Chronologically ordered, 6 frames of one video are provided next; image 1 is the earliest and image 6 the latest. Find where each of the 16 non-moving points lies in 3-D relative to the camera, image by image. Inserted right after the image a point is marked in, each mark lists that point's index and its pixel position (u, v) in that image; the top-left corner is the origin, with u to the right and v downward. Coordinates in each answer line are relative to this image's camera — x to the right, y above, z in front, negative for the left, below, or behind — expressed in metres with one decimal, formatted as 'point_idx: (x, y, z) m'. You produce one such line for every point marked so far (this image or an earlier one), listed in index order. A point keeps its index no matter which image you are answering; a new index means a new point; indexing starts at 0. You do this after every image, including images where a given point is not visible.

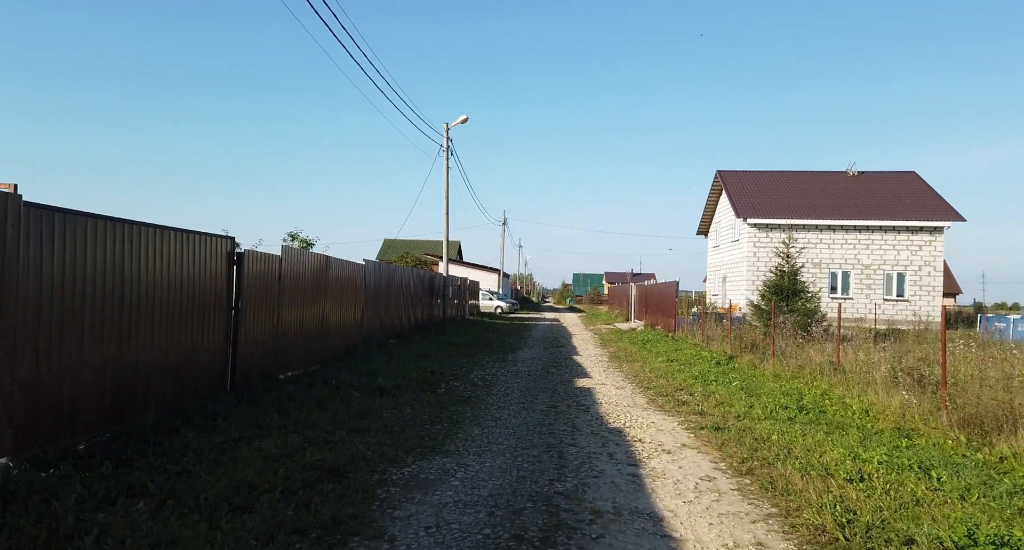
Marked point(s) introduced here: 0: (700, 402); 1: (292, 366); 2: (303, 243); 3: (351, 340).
0: (+2.4, -1.6, +8.2) m
1: (-2.9, -1.2, +8.4) m
2: (-4.3, +0.7, +13.1) m
3: (-2.9, -1.2, +11.3) m
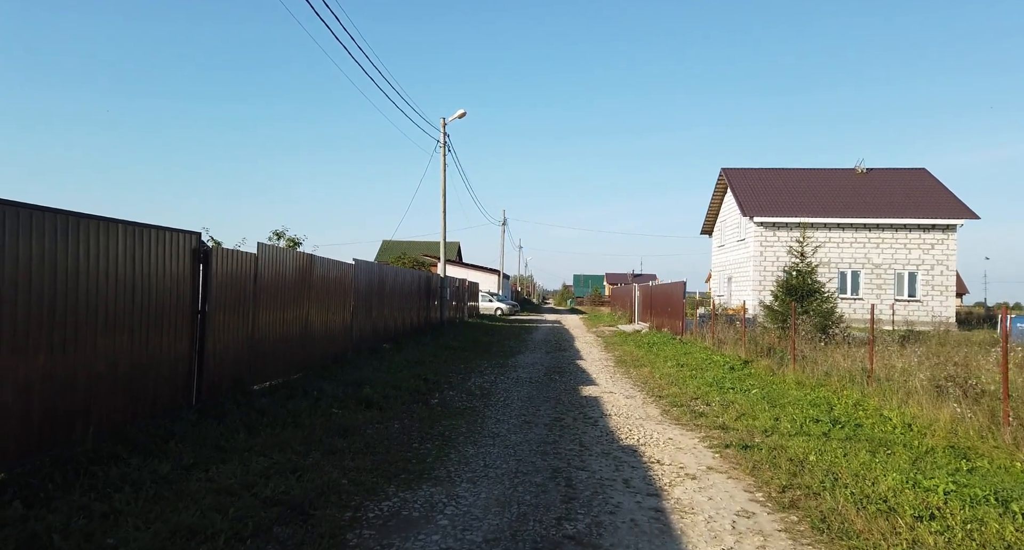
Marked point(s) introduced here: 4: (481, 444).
0: (+2.4, -1.6, +7.4) m
1: (-2.9, -1.2, +7.7) m
2: (-4.3, +0.6, +12.4) m
3: (-2.9, -1.2, +10.5) m
4: (-0.3, -1.6, +5.9) m
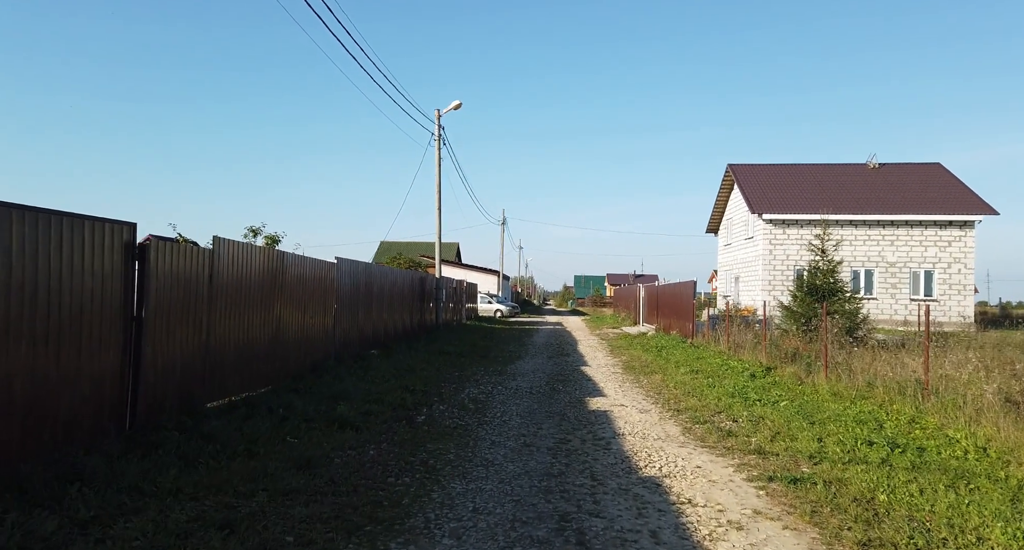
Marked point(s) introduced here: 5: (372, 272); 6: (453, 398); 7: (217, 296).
0: (+2.4, -1.6, +6.3) m
1: (-3.0, -1.2, +6.6) m
2: (-4.3, +0.6, +11.3) m
3: (-2.9, -1.2, +9.5) m
4: (-0.3, -1.5, +4.9) m
5: (-2.9, 0.0, +13.1) m
6: (-0.8, -1.6, +8.5) m
7: (-3.0, -0.2, +6.5) m
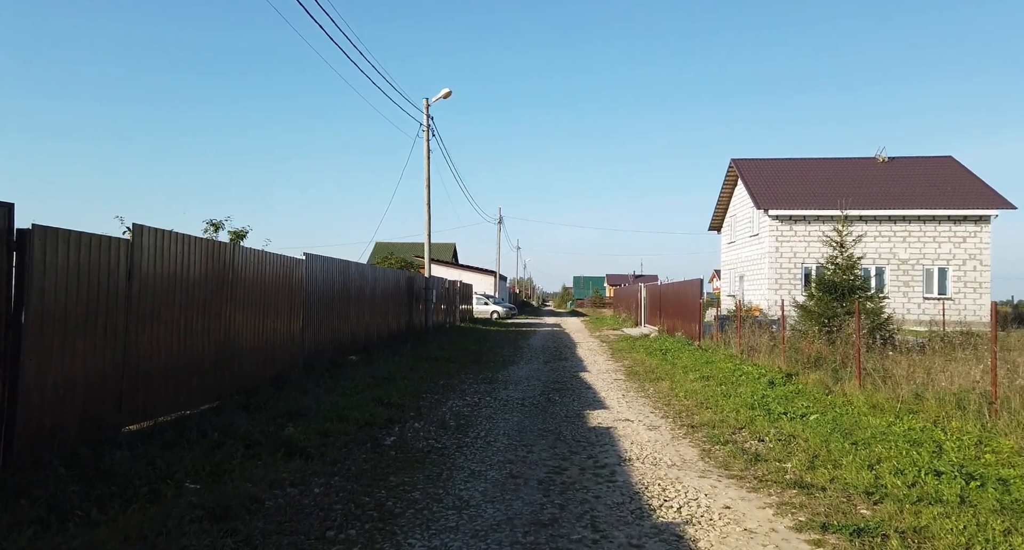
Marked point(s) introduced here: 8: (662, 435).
0: (+2.2, -1.5, +5.3) m
1: (-3.1, -1.2, +5.5) m
2: (-4.5, +0.6, +10.2) m
3: (-3.0, -1.1, +8.4) m
4: (-0.4, -1.5, +3.8) m
5: (-3.0, +0.1, +12.0) m
6: (-0.9, -1.6, +7.4) m
7: (-3.1, -0.2, +5.4) m
8: (+1.5, -1.6, +6.3) m
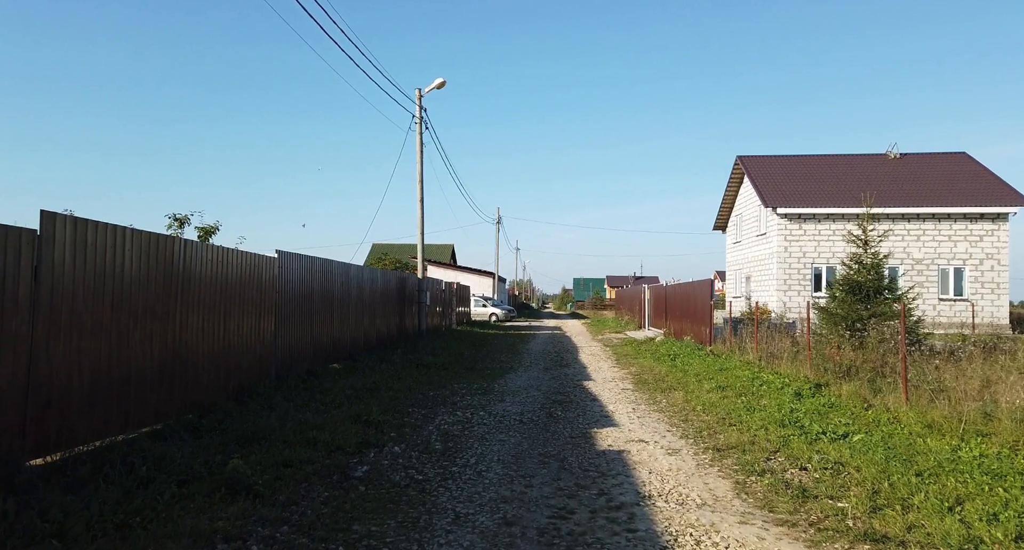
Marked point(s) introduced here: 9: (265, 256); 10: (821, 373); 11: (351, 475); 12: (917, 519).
0: (+2.2, -1.5, +4.3) m
1: (-3.1, -1.2, +4.6) m
2: (-4.5, +0.6, +9.3) m
3: (-3.1, -1.1, +7.4) m
4: (-0.5, -1.5, +2.8) m
5: (-3.1, +0.1, +11.0) m
6: (-1.0, -1.6, +6.5) m
7: (-3.2, -0.2, +4.5) m
8: (+1.4, -1.6, +5.4) m
9: (-3.1, +0.2, +8.1) m
10: (+4.3, -1.4, +8.9) m
11: (-1.2, -1.5, +4.9) m
12: (+2.5, -1.5, +3.9) m
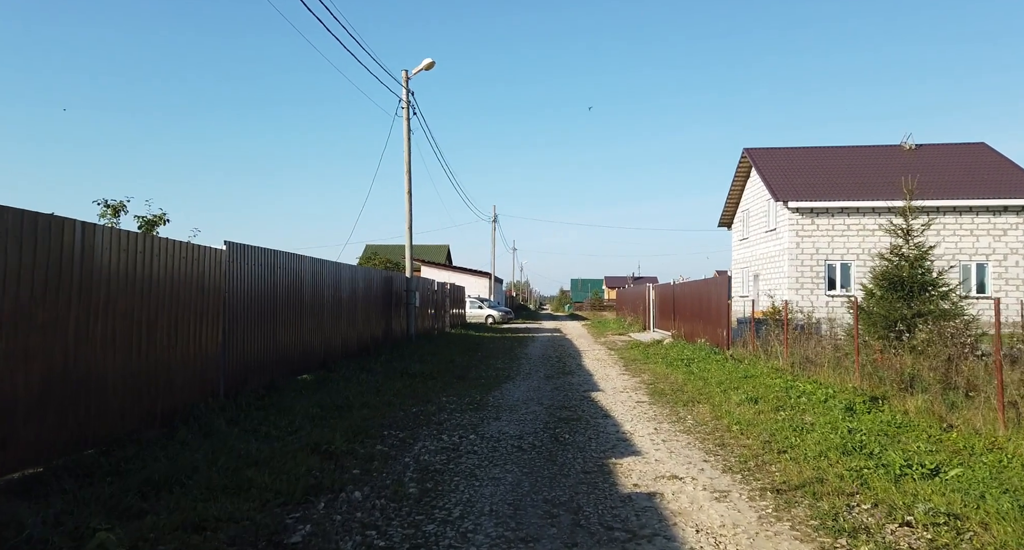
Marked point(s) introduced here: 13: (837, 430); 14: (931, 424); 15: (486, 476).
0: (+2.2, -1.4, +2.9) m
1: (-3.1, -1.1, +3.2) m
2: (-4.6, +0.7, +7.9) m
3: (-3.1, -1.1, +6.0) m
4: (-0.5, -1.4, +1.4) m
5: (-3.1, +0.1, +9.6) m
6: (-1.0, -1.5, +5.1) m
7: (-3.2, -0.1, +3.1) m
8: (+1.4, -1.5, +4.0) m
9: (-3.2, +0.3, +6.7) m
10: (+4.3, -1.3, +7.6) m
11: (-1.3, -1.5, +3.6) m
12: (+2.4, -1.4, +2.5) m
13: (+3.1, -1.5, +6.1) m
14: (+3.9, -1.4, +5.9) m
15: (-0.2, -1.5, +4.9) m
